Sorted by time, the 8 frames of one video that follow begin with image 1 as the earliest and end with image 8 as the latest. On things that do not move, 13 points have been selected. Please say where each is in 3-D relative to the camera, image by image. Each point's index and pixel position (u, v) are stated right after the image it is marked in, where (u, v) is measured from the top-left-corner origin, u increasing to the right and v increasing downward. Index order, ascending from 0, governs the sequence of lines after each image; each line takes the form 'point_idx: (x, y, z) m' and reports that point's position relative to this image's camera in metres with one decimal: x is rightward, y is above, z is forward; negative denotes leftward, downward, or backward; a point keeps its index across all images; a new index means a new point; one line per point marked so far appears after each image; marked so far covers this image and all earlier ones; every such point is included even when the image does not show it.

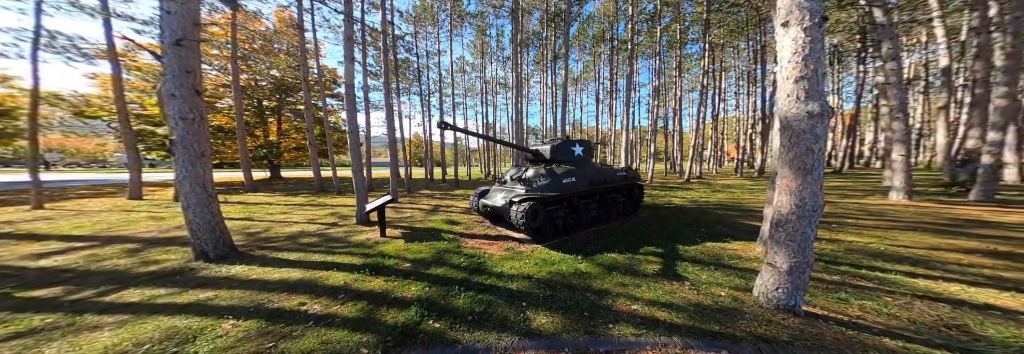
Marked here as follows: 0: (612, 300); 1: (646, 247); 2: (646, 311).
0: (+1.1, -1.4, +2.4) m
1: (+3.0, -1.5, +4.5) m
2: (+1.3, -1.3, +2.1) m
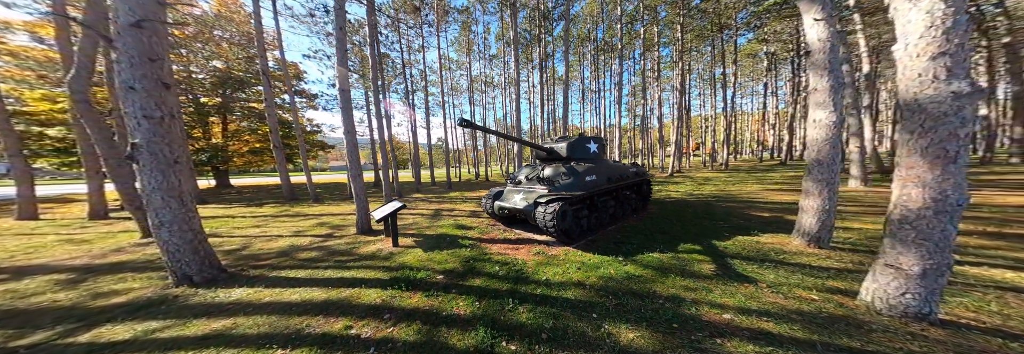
0: (+1.9, -1.3, +2.2) m
1: (+3.6, -1.4, +4.4) m
2: (+2.1, -1.3, +1.9) m
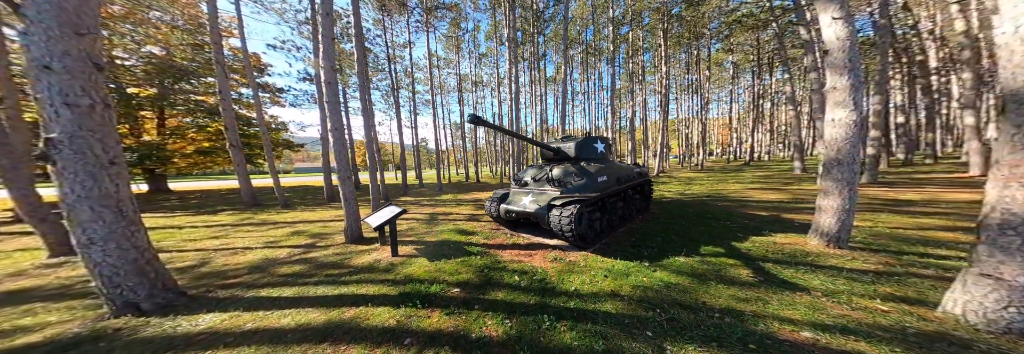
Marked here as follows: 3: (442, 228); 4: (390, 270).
0: (+2.3, -1.4, +1.9) m
1: (+3.8, -1.4, +4.3) m
2: (+2.5, -1.3, +1.7) m
3: (-2.2, -1.6, +6.6) m
4: (-2.3, -1.7, +4.1) m
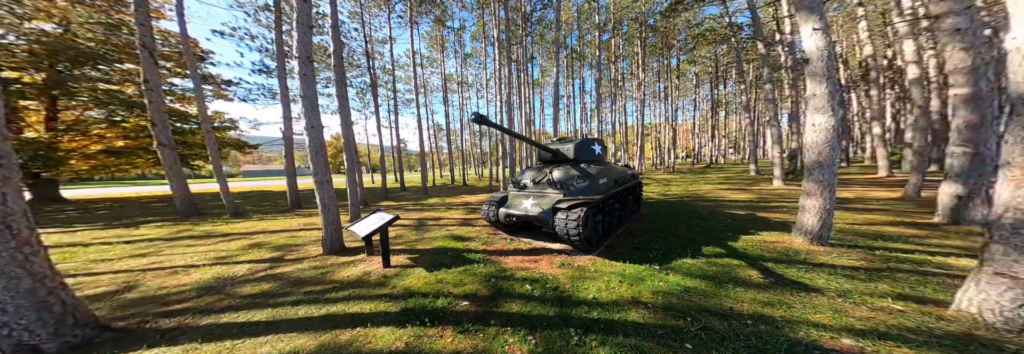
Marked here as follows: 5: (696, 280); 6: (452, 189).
0: (+2.6, -1.4, +1.9) m
1: (+3.9, -1.5, +4.4) m
2: (+2.8, -1.3, +1.7) m
3: (-2.3, -1.6, +6.2) m
4: (-2.1, -1.7, +3.7) m
5: (+2.7, -1.5, +3.2) m
6: (-5.0, -1.1, +18.5) m
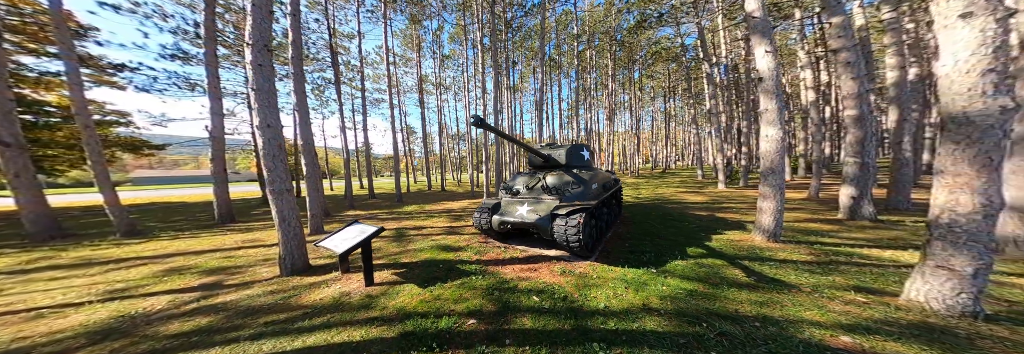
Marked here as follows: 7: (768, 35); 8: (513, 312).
0: (+2.8, -1.5, +2.1) m
1: (+3.9, -1.6, +4.7) m
2: (+3.0, -1.4, +1.9) m
3: (-2.5, -1.8, +5.8) m
4: (-2.1, -1.8, +3.2) m
5: (+2.8, -1.6, +3.3) m
6: (-6.7, -1.4, +17.7) m
7: (+7.2, +4.0, +6.2) m
8: (0.0, -1.8, +2.9) m
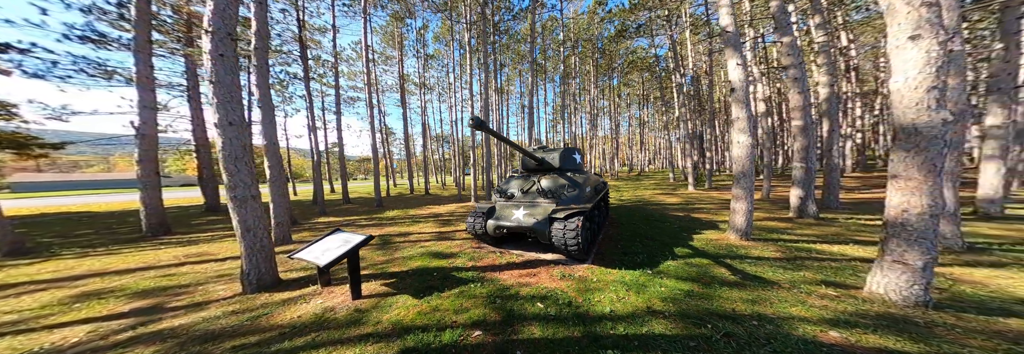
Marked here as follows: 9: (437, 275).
0: (+2.9, -1.5, +2.2) m
1: (+3.8, -1.7, +4.9) m
2: (+3.2, -1.5, +2.1) m
3: (-2.7, -1.8, +5.5) m
4: (-2.0, -1.9, +3.0) m
5: (+2.8, -1.7, +3.5) m
6: (-7.9, -1.5, +17.0) m
7: (+7.0, +3.9, +6.8) m
8: (+0.1, -1.8, +2.8) m
9: (-1.4, -1.8, +4.1) m
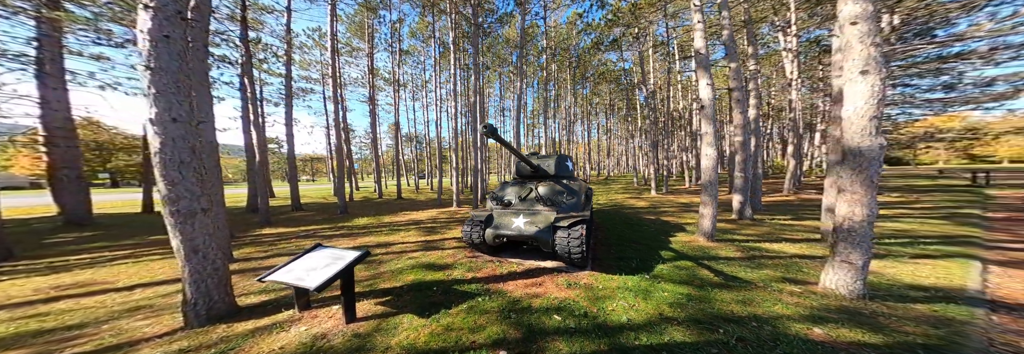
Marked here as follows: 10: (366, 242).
0: (+3.3, -1.7, +2.6) m
1: (+3.7, -1.9, +5.3) m
2: (+3.5, -1.7, +2.4) m
3: (-2.7, -1.9, +5.0) m
4: (-1.8, -2.0, +2.6) m
5: (+2.9, -1.9, +3.8) m
6: (-9.4, -1.5, +15.7) m
7: (+6.8, +3.6, +7.6) m
8: (+0.4, -2.0, +2.7) m
9: (-1.3, -1.9, +3.8) m
10: (-4.6, -1.9, +7.1) m
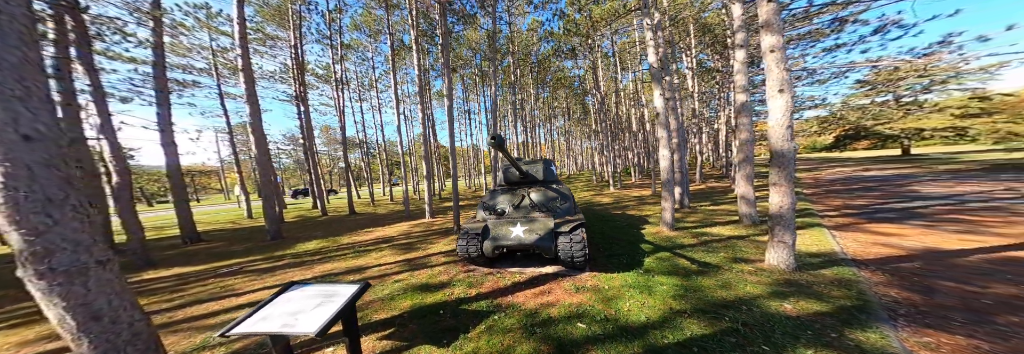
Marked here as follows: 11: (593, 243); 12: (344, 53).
0: (+3.6, -1.8, +3.1) m
1: (+3.6, -1.9, +5.9) m
2: (+3.9, -1.7, +3.0) m
3: (-2.7, -2.2, +4.4) m
4: (-1.3, -2.2, +2.2) m
5: (+3.1, -1.9, +4.2) m
6: (-11.2, -2.0, +13.8) m
7: (+6.0, +3.7, +8.7) m
8: (+0.8, -2.1, +2.7) m
9: (-1.1, -2.1, +3.5) m
10: (-4.9, -2.2, +6.1) m
11: (+2.4, -1.9, +6.4) m
12: (-12.7, +10.6, +17.7) m
